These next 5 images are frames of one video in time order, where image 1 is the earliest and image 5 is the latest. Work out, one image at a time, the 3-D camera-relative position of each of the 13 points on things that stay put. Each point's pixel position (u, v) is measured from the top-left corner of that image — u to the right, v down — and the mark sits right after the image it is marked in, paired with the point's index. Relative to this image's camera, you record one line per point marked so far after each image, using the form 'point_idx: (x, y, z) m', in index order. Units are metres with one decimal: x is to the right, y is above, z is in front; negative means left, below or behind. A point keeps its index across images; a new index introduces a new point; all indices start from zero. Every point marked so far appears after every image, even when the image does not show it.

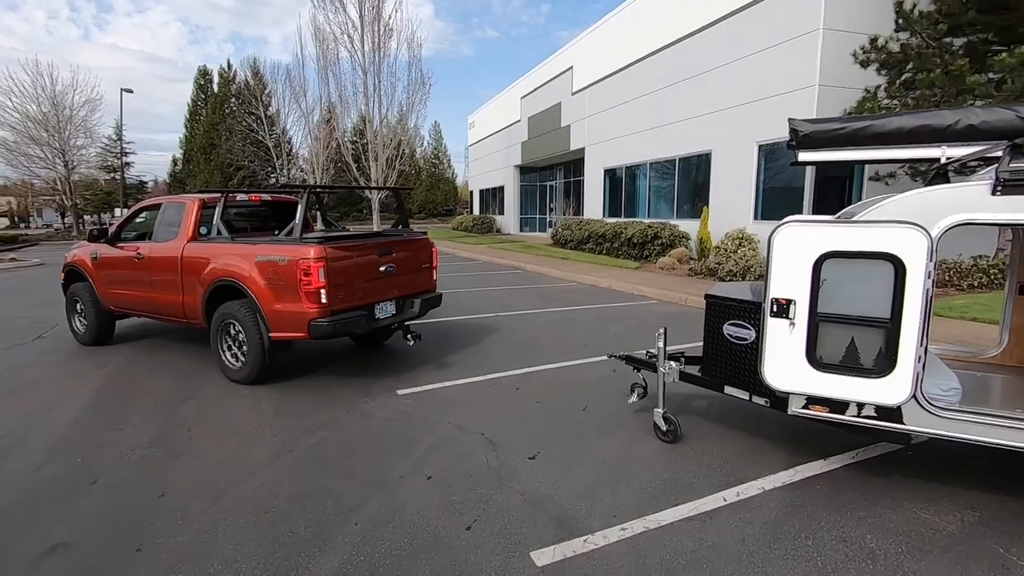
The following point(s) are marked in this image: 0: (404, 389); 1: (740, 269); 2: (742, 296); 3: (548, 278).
0: (-1.1, -1.0, +5.3) m
1: (+4.7, +0.4, +11.3) m
2: (+1.5, -0.1, +3.5) m
3: (+0.9, +0.2, +13.8) m
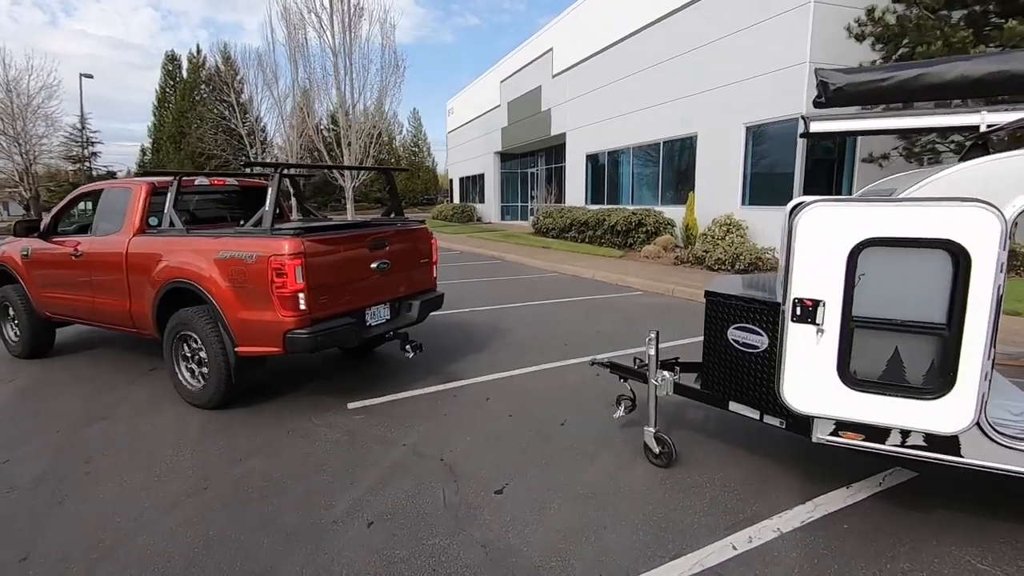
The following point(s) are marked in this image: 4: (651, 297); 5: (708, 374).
0: (-1.3, -1.0, +4.6) m
1: (+4.3, +0.6, +10.7) m
2: (+1.3, 0.0, +2.9) m
3: (+0.4, +0.5, +13.2) m
4: (+2.4, -0.2, +9.2) m
5: (+1.1, -0.5, +3.1) m
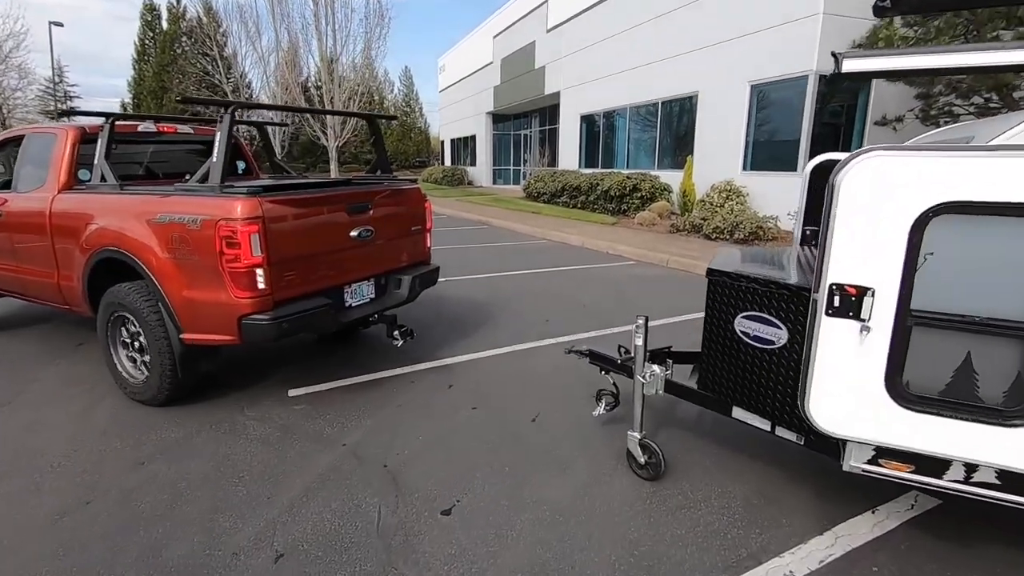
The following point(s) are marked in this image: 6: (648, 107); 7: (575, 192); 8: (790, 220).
0: (-1.6, -0.7, +4.0) m
1: (+4.0, +1.2, +10.1) m
2: (+1.1, +0.1, +2.3) m
3: (+0.1, +1.2, +12.5) m
4: (+2.1, +0.3, +8.5) m
5: (+0.9, -0.4, +2.5) m
6: (+3.8, +5.0, +15.0) m
7: (+1.9, +2.9, +16.2) m
8: (+5.5, +1.3, +10.6) m
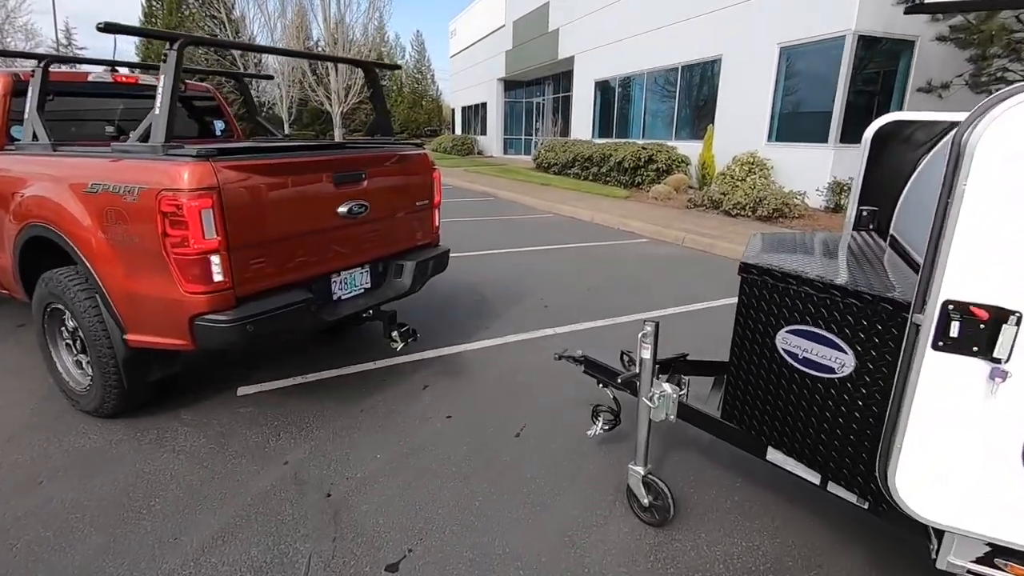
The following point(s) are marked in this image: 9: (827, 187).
0: (-1.7, -0.6, +3.4) m
1: (+4.1, +1.5, +9.3) m
2: (+0.9, 0.0, +1.6) m
3: (+0.2, +1.7, +11.8) m
4: (+2.1, +0.6, +7.8) m
5: (+0.8, -0.4, +1.9) m
6: (+4.0, +5.6, +14.1) m
7: (+2.1, +3.5, +15.4) m
8: (+5.6, +1.7, +9.8) m
9: (+5.6, +1.8, +9.7) m
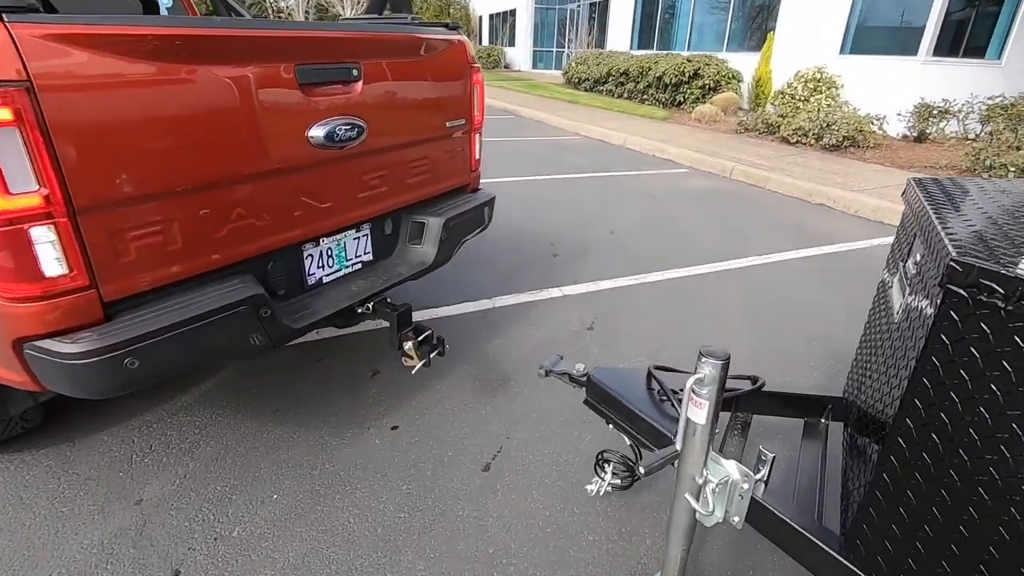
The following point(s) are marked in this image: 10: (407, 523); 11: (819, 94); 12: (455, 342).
0: (-1.7, -0.3, +2.6) m
1: (+4.3, +2.3, +7.8) m
2: (+0.8, 0.0, +0.6) m
3: (+0.6, +3.1, +10.4) m
4: (+2.3, +1.3, +6.6) m
5: (+0.6, -0.4, +0.9) m
6: (+4.7, +7.1, +11.9) m
7: (+2.8, +5.3, +13.6) m
8: (+5.9, +2.5, +8.2) m
9: (+5.9, +2.6, +8.1) m
10: (-0.3, -0.8, +1.7) m
11: (+4.9, +3.1, +8.6) m
12: (-0.3, -0.3, +2.8) m
